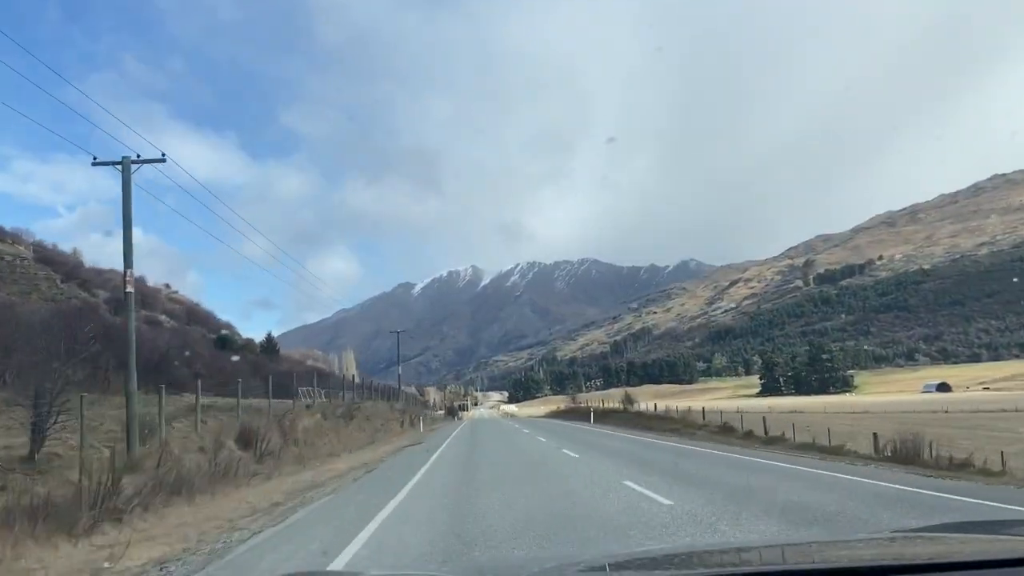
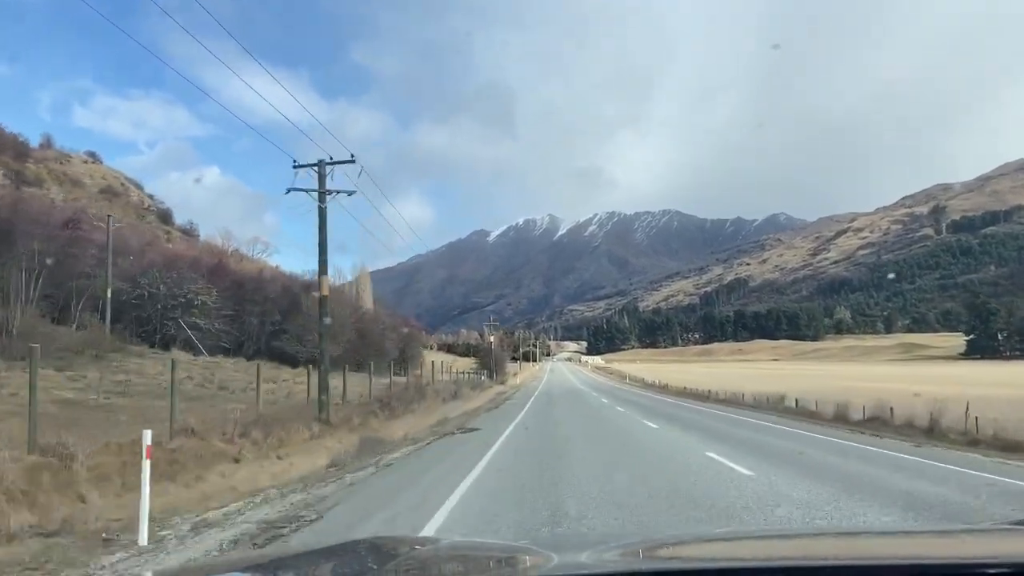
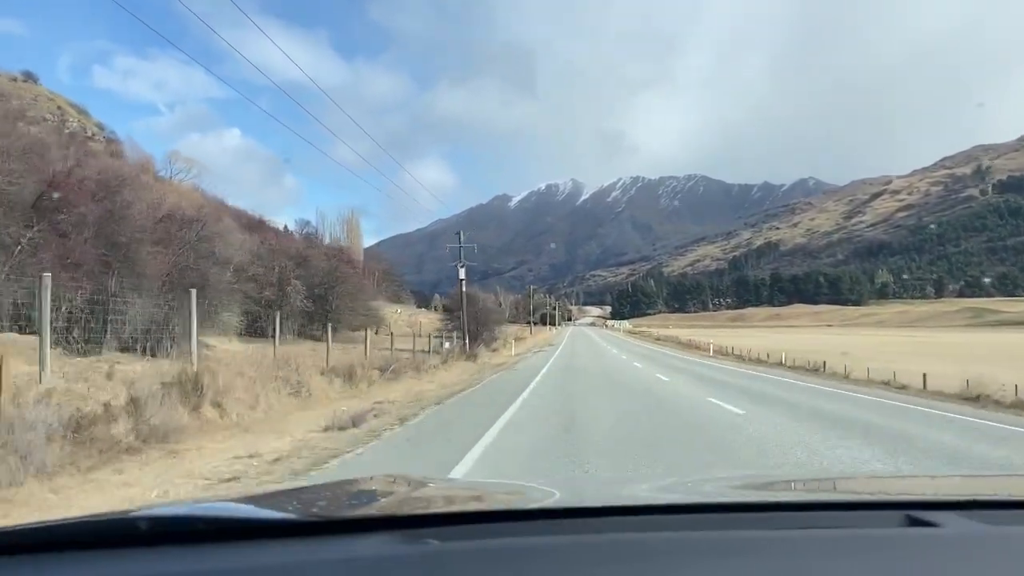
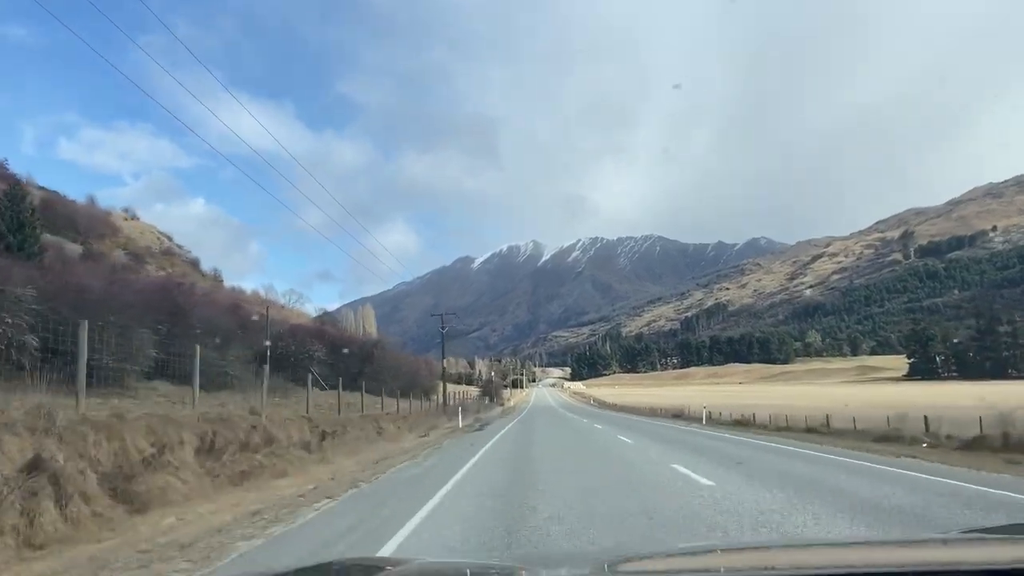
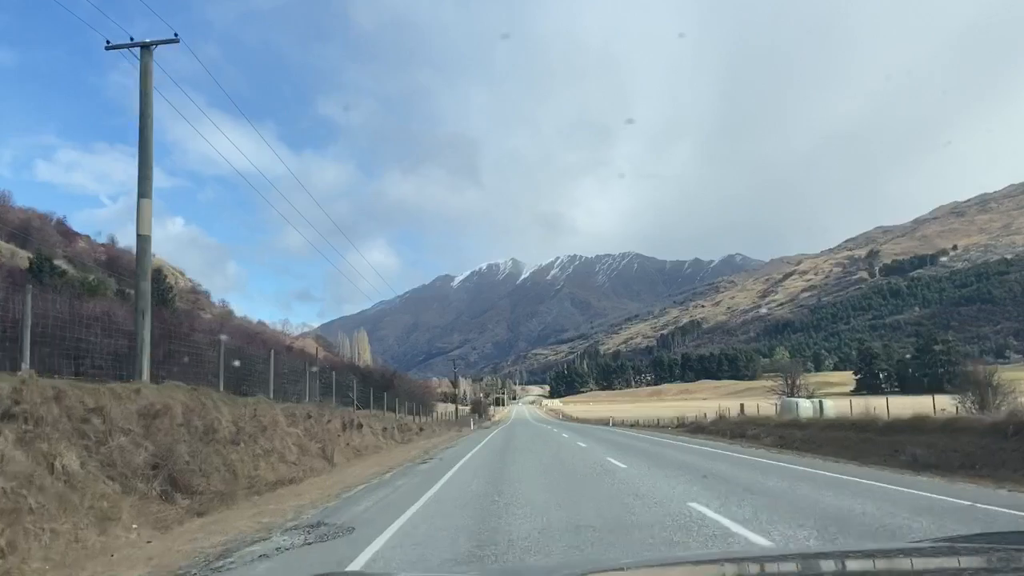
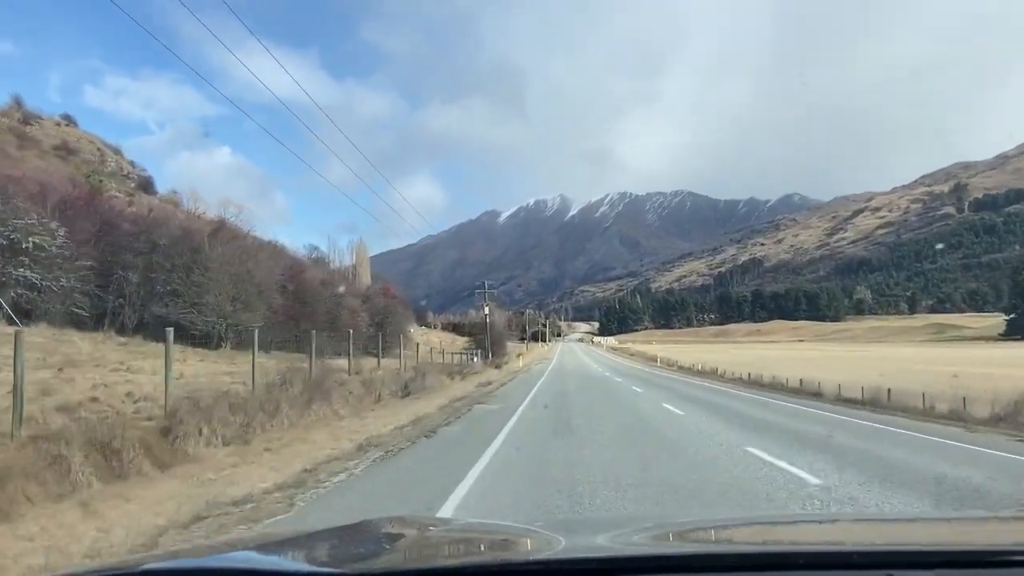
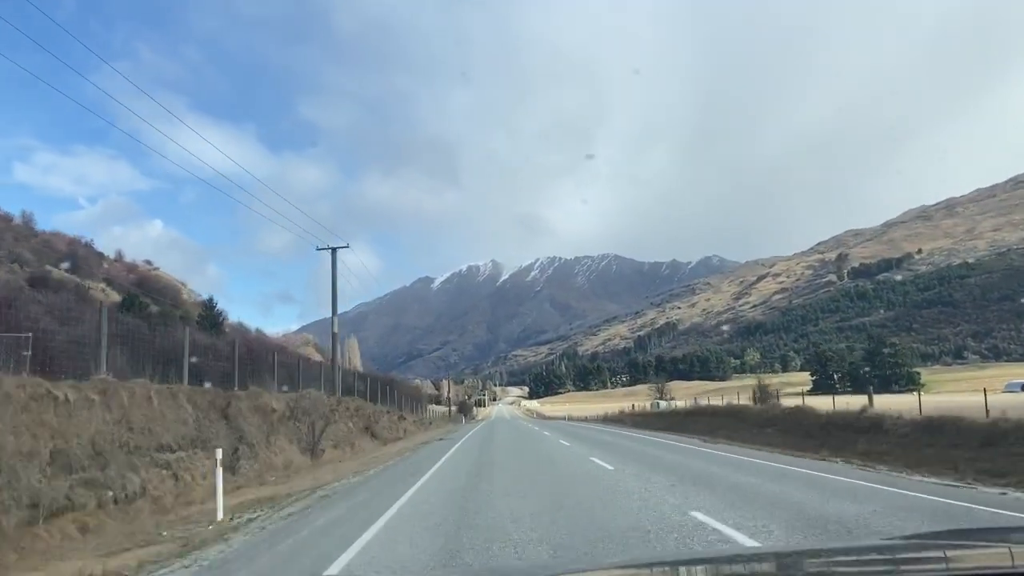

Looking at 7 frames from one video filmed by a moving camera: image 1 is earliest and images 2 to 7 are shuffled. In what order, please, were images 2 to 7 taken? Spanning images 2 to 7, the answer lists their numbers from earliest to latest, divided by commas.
7, 5, 4, 2, 6, 3
